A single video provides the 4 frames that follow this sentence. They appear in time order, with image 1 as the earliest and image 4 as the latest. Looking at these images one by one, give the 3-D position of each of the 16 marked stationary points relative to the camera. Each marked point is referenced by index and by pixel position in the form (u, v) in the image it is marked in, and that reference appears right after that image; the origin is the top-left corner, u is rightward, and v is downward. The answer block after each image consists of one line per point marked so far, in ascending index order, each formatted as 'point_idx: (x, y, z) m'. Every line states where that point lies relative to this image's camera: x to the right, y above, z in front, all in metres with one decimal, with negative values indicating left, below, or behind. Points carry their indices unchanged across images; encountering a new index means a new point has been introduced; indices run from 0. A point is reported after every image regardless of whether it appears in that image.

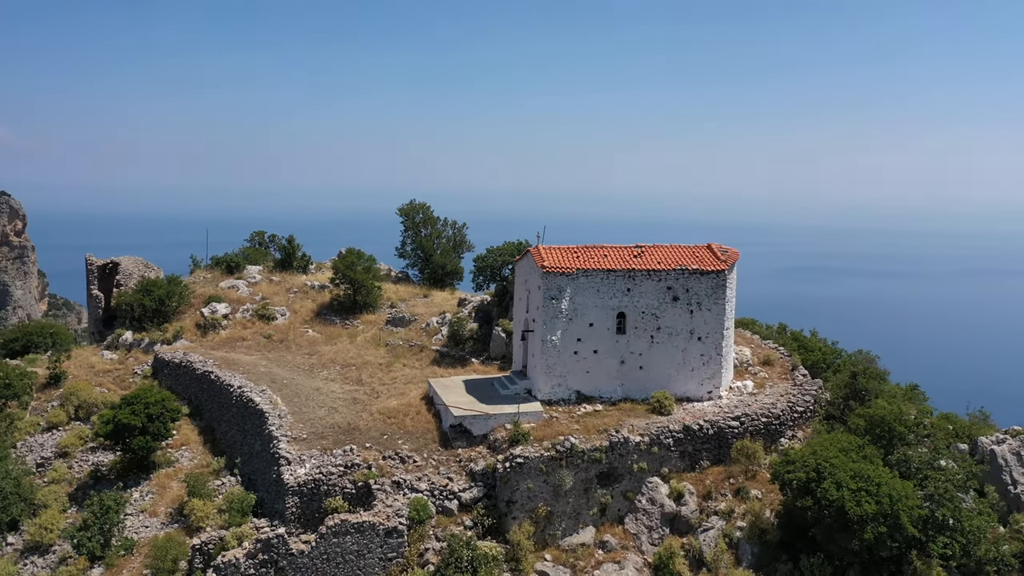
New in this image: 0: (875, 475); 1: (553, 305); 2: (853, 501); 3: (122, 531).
0: (+8.1, -4.2, +14.9) m
1: (+1.2, -0.5, +19.7) m
2: (+7.3, -4.6, +14.3) m
3: (-10.9, -6.8, +18.5) m
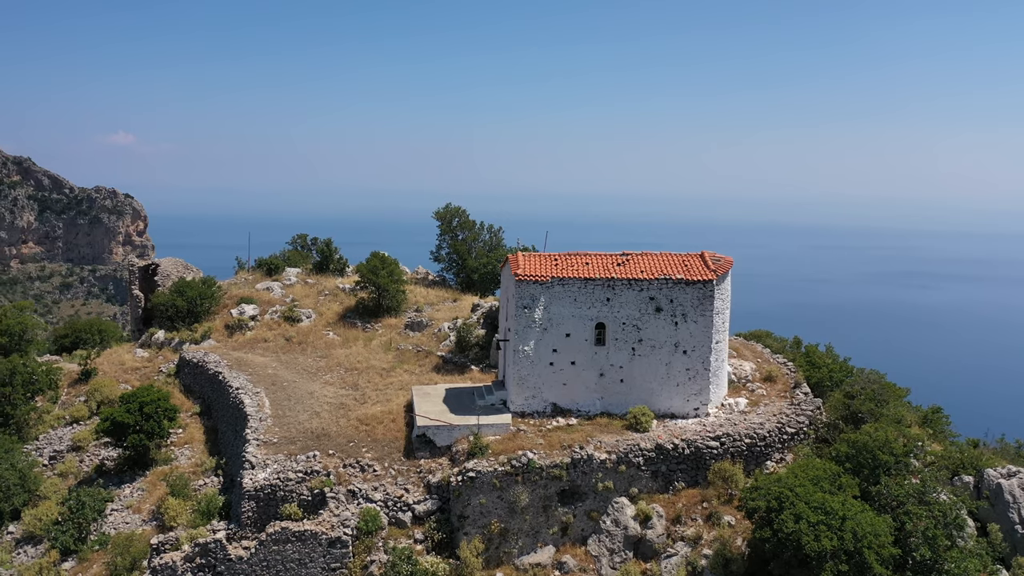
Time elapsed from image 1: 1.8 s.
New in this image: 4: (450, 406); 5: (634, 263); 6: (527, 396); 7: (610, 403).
0: (+6.7, -4.5, +13.6) m
1: (+0.4, -0.8, +19.1) m
2: (+5.9, -4.9, +13.1) m
3: (-11.9, -6.9, +19.1) m
4: (-1.9, -3.5, +19.9) m
5: (+3.7, +0.7, +20.0) m
6: (+0.4, -3.2, +19.5) m
7: (+2.9, -3.4, +19.7) m
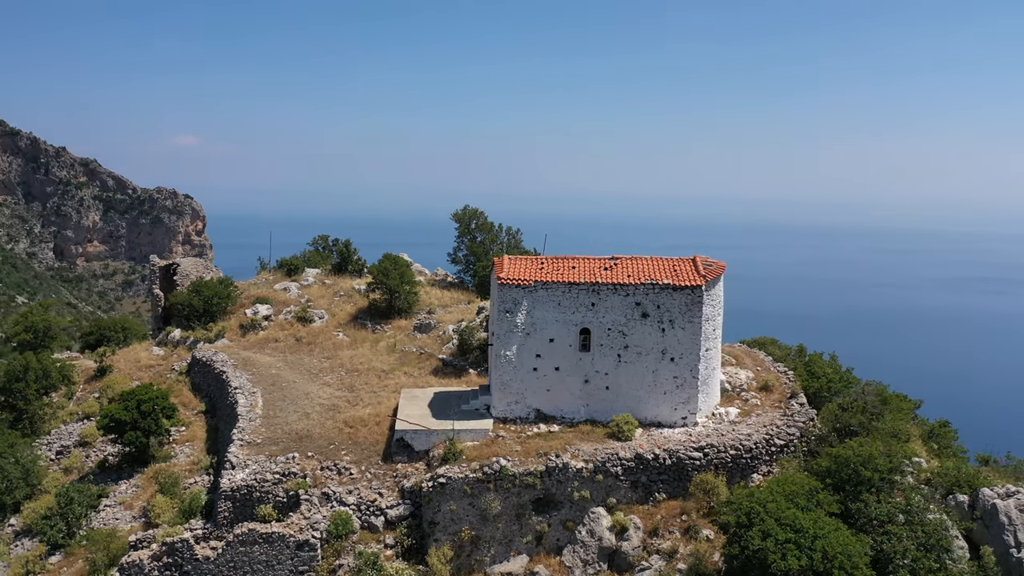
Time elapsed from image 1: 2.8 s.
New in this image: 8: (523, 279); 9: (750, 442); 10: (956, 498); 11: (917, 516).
0: (+5.9, -4.7, +13.0) m
1: (-0.1, -0.9, +18.9) m
2: (+5.1, -5.1, +12.6) m
3: (-12.4, -6.9, +19.5) m
4: (-2.4, -3.6, +19.8) m
5: (+3.3, +0.6, +19.6) m
6: (-0.1, -3.3, +19.2) m
7: (+2.4, -3.6, +19.3) m
8: (+0.3, +0.2, +18.8) m
9: (+6.3, -4.1, +17.6) m
10: (+10.6, -5.0, +15.7) m
11: (+8.7, -4.9, +14.2) m
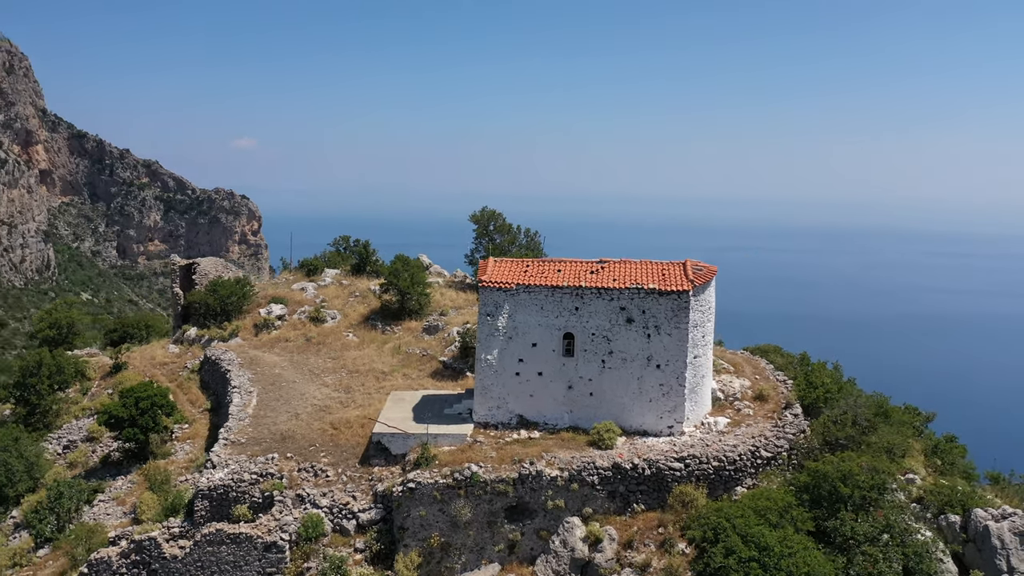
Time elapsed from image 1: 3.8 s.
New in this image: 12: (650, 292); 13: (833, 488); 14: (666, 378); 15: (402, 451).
0: (+5.0, -4.8, +12.5) m
1: (-0.6, -1.0, +18.6) m
2: (+4.2, -5.2, +12.1) m
3: (-12.9, -6.9, +19.8) m
4: (-2.8, -3.7, +19.7) m
5: (+2.8, +0.5, +19.1) m
6: (-0.6, -3.4, +19.0) m
7: (+1.9, -3.7, +18.9) m
8: (-0.2, +0.1, +18.6) m
9: (+5.7, -4.2, +17.0) m
10: (+9.8, -5.2, +14.9) m
11: (+7.9, -5.0, +13.5) m
12: (+3.8, -0.1, +18.3) m
13: (+7.0, -4.3, +14.3) m
14: (+4.3, -2.5, +18.5) m
15: (-2.9, -4.4, +17.8) m
